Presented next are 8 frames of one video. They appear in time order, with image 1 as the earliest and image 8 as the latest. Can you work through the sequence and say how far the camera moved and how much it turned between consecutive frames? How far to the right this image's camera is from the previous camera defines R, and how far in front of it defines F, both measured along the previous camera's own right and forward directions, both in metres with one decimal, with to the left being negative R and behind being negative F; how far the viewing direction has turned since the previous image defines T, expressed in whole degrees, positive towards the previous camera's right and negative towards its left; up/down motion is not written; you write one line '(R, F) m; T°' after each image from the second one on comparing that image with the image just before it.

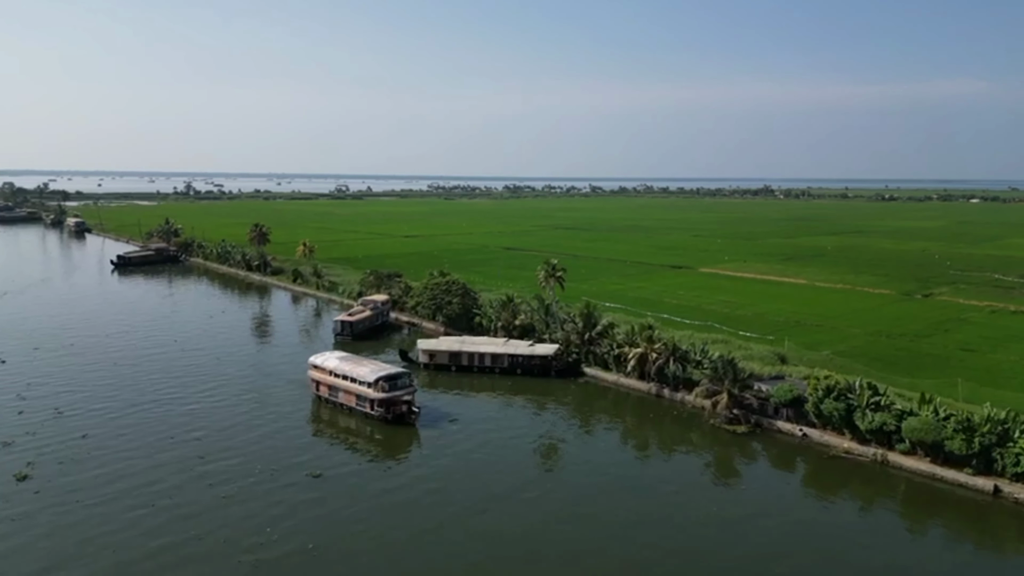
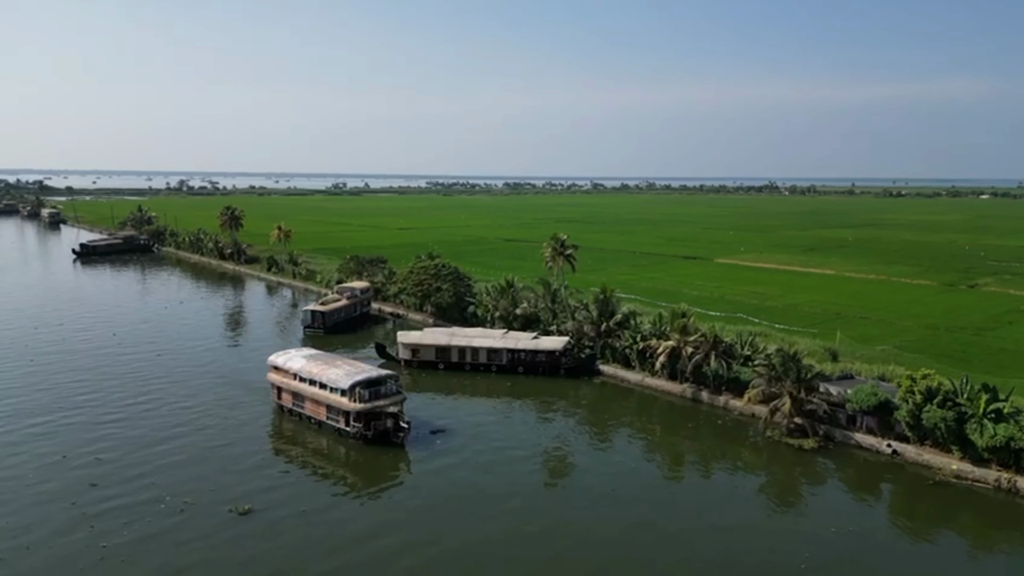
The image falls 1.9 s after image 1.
(0.0, +10.3) m; 0°
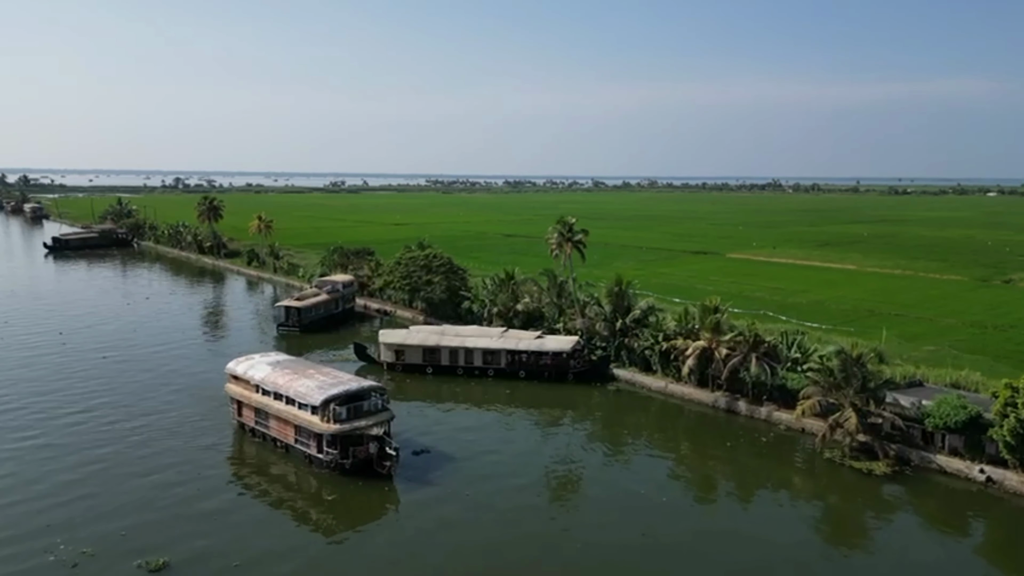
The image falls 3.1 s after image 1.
(0.0, +6.7) m; 0°
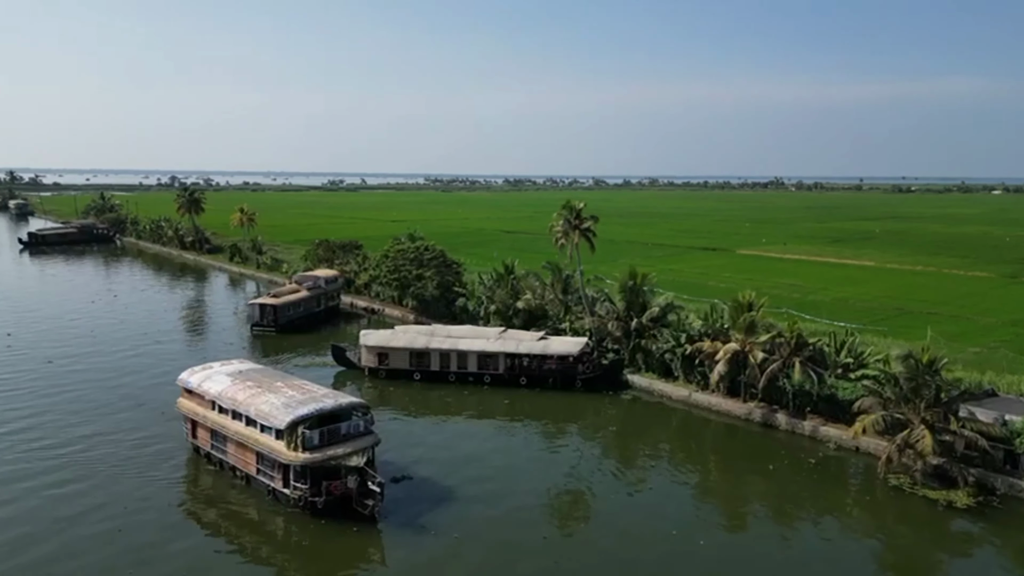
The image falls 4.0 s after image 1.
(0.0, +5.1) m; 0°
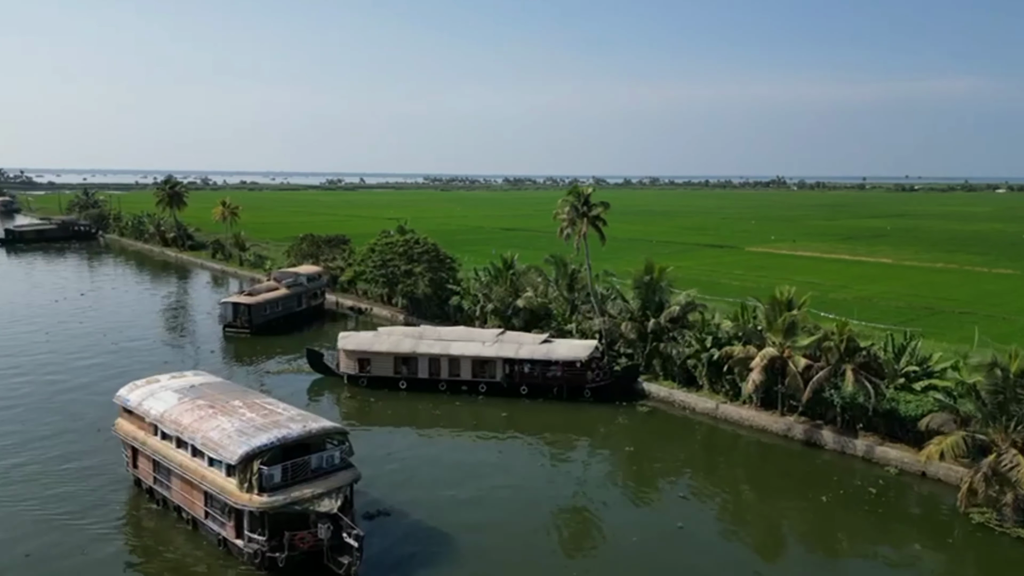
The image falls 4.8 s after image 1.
(0.0, +4.4) m; 0°
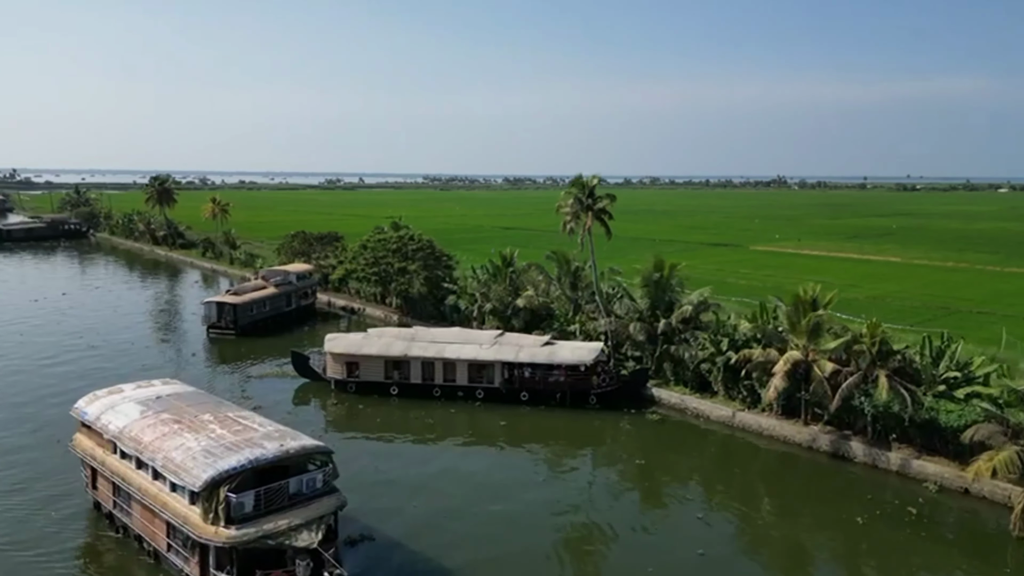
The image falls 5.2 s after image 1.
(0.0, +2.2) m; 0°
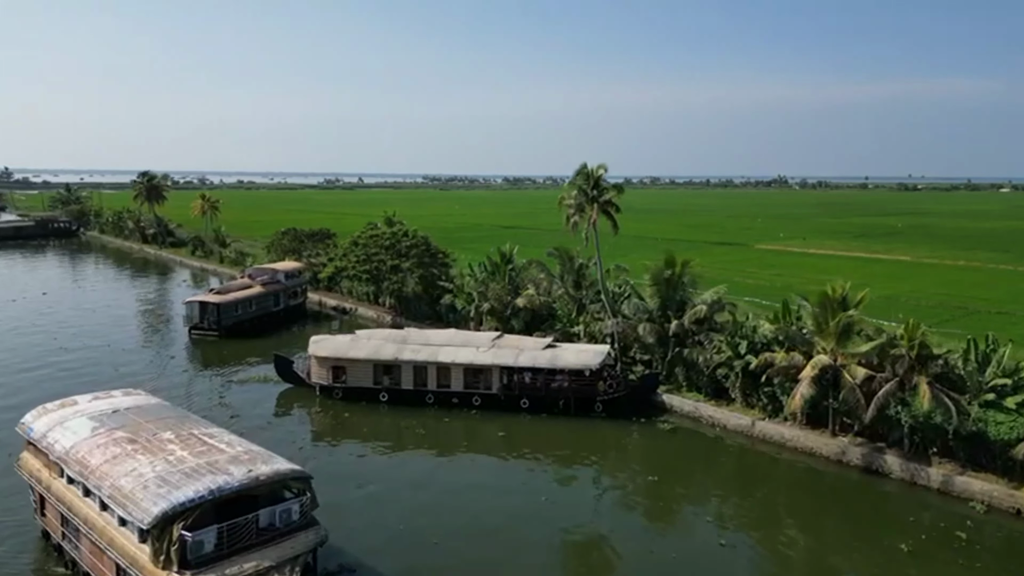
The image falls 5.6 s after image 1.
(0.0, +2.2) m; 0°
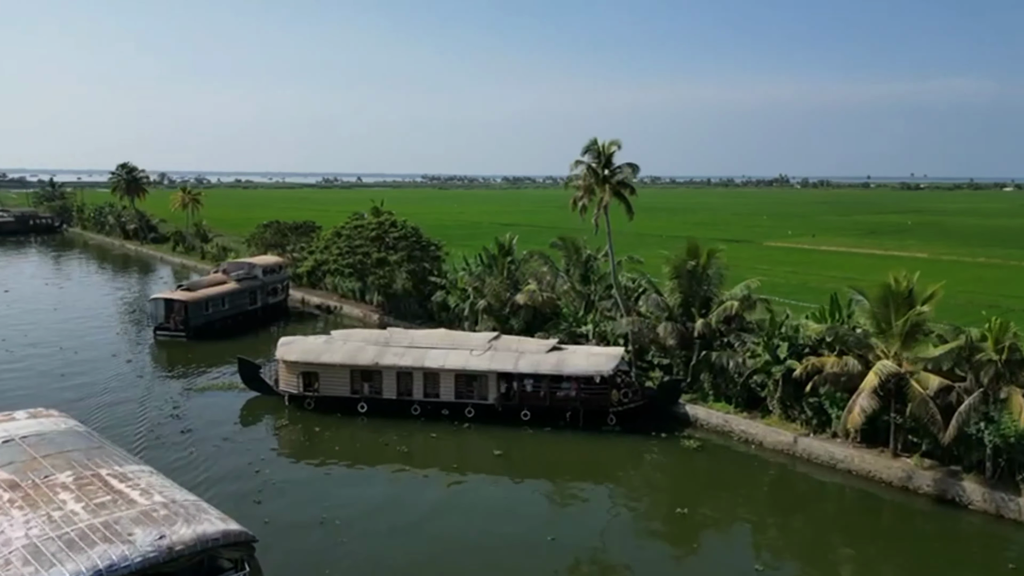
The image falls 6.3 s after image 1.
(0.0, +3.7) m; 0°
